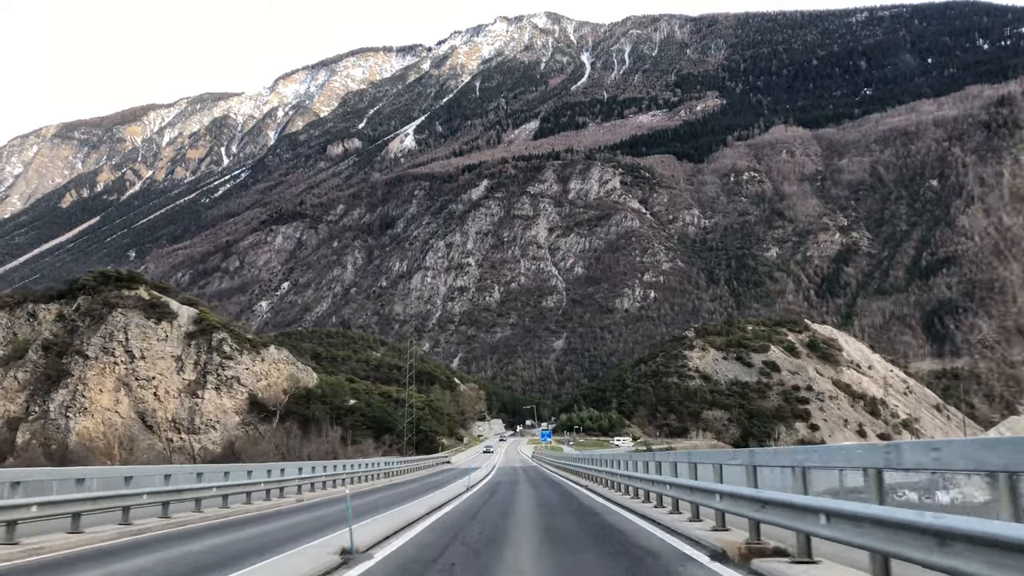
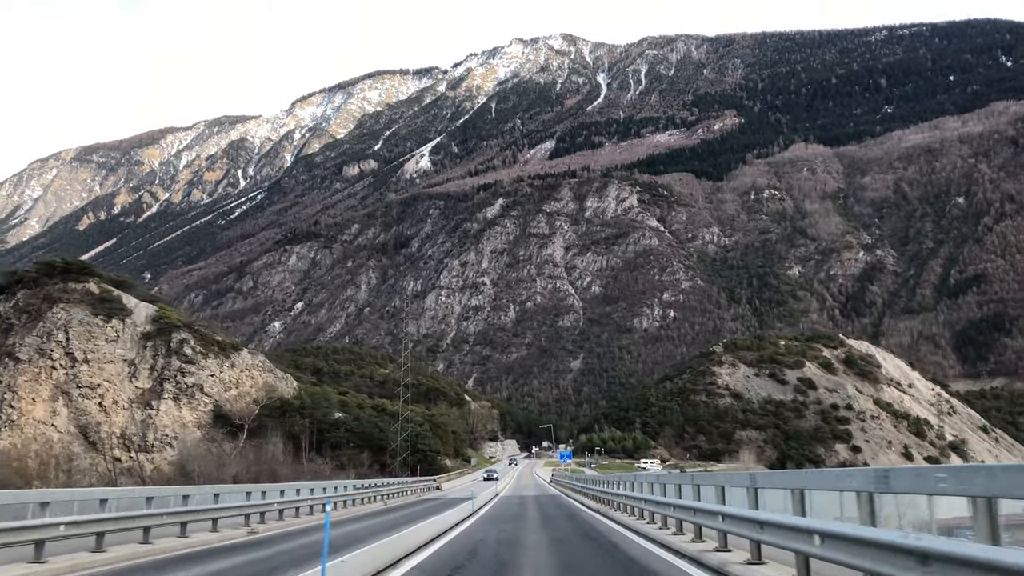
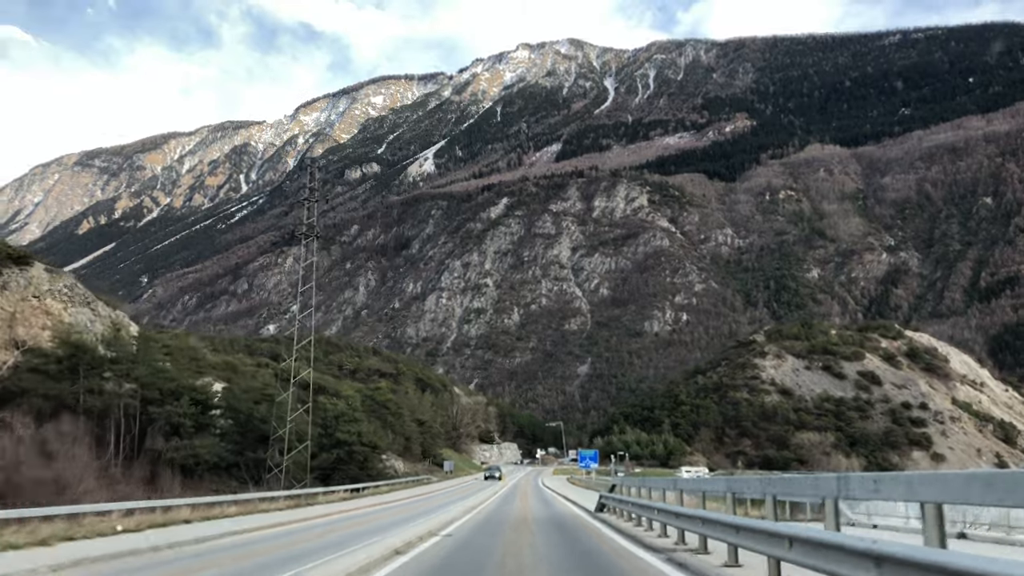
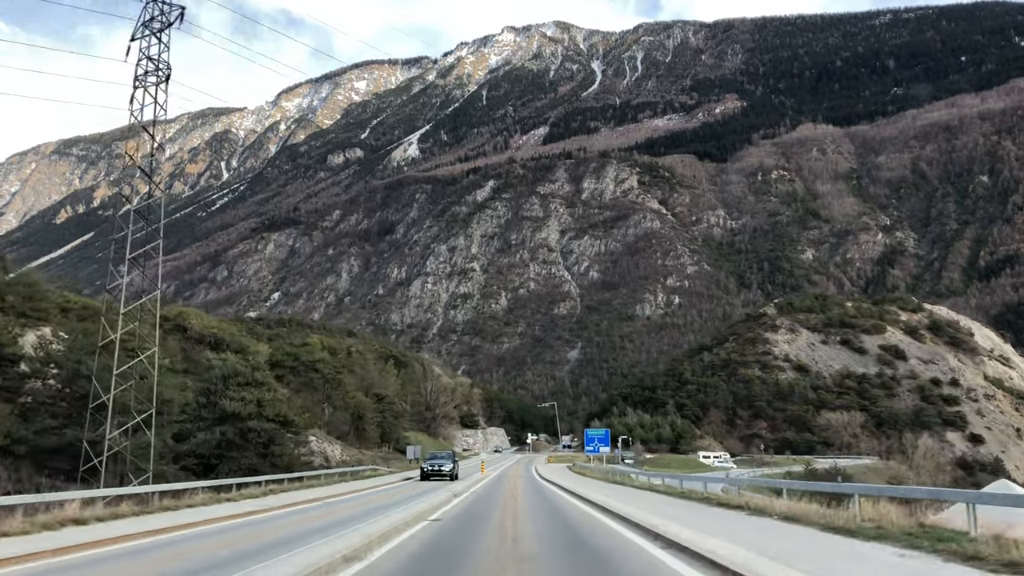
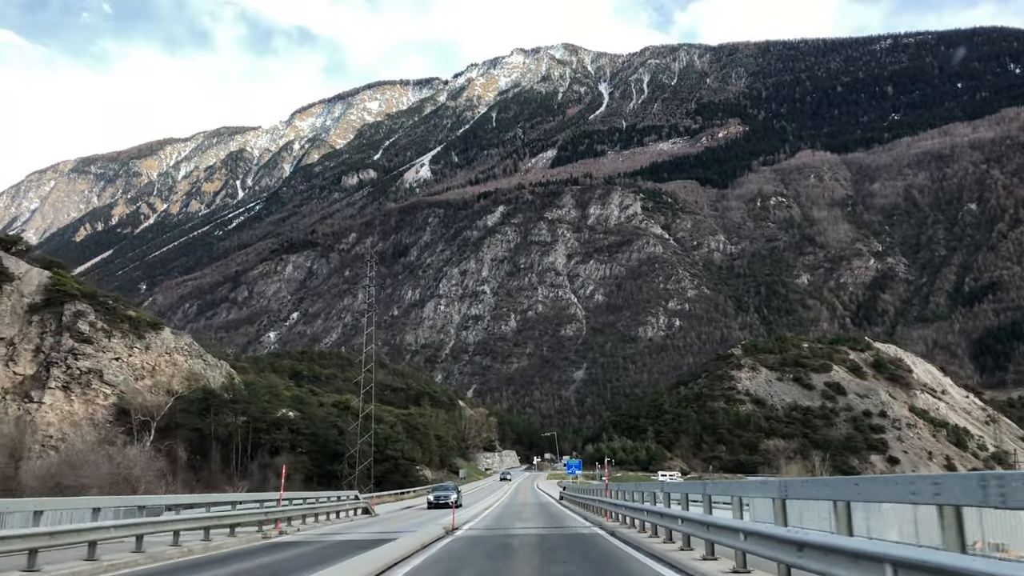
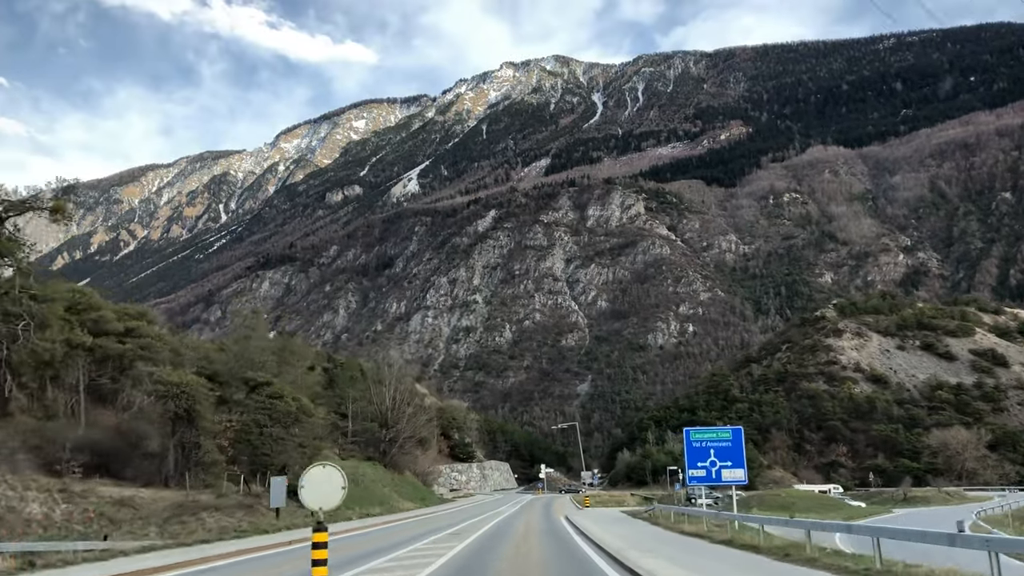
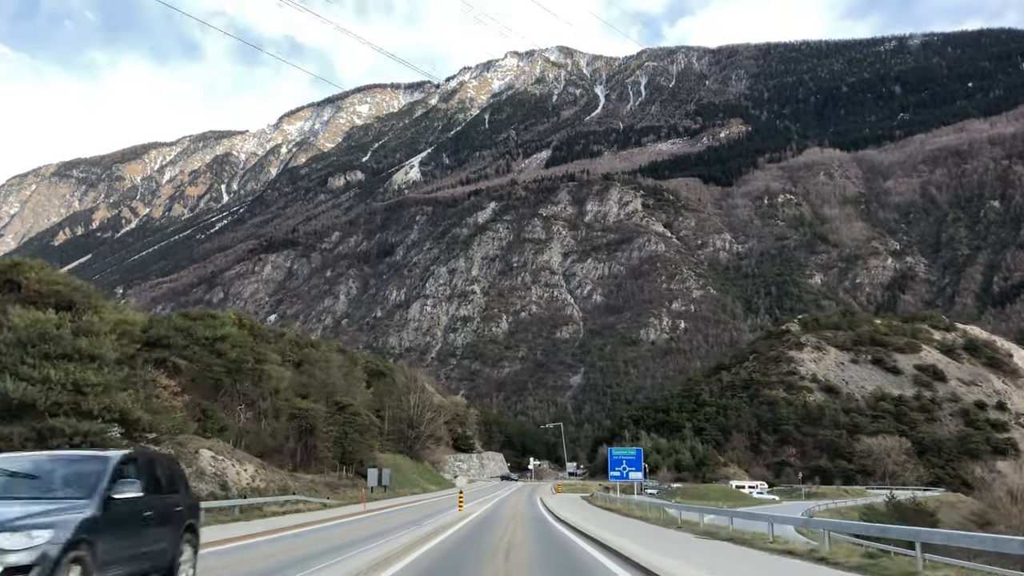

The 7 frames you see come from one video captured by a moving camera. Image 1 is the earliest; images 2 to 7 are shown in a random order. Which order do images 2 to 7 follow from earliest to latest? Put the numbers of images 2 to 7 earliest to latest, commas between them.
2, 5, 3, 4, 7, 6
